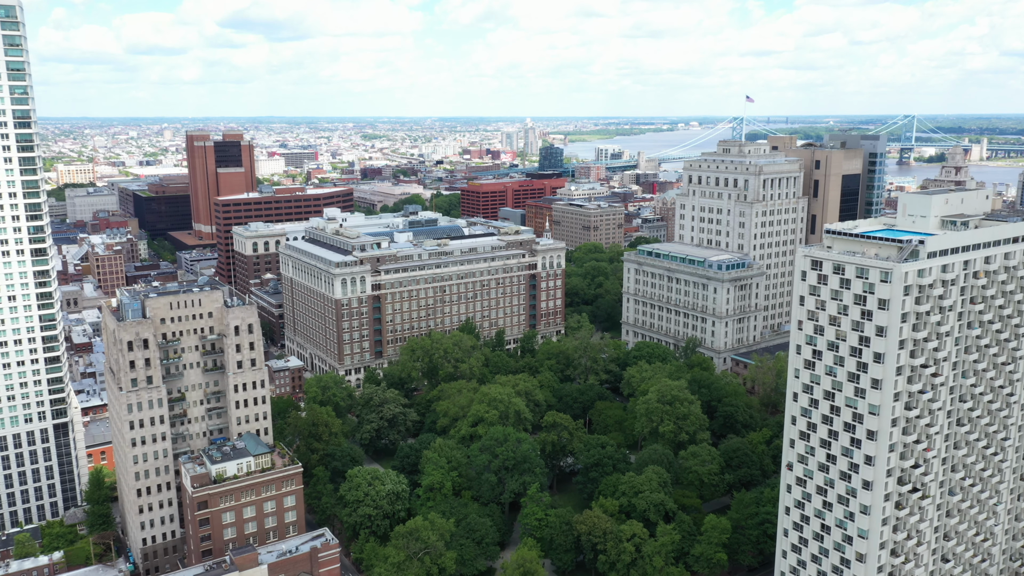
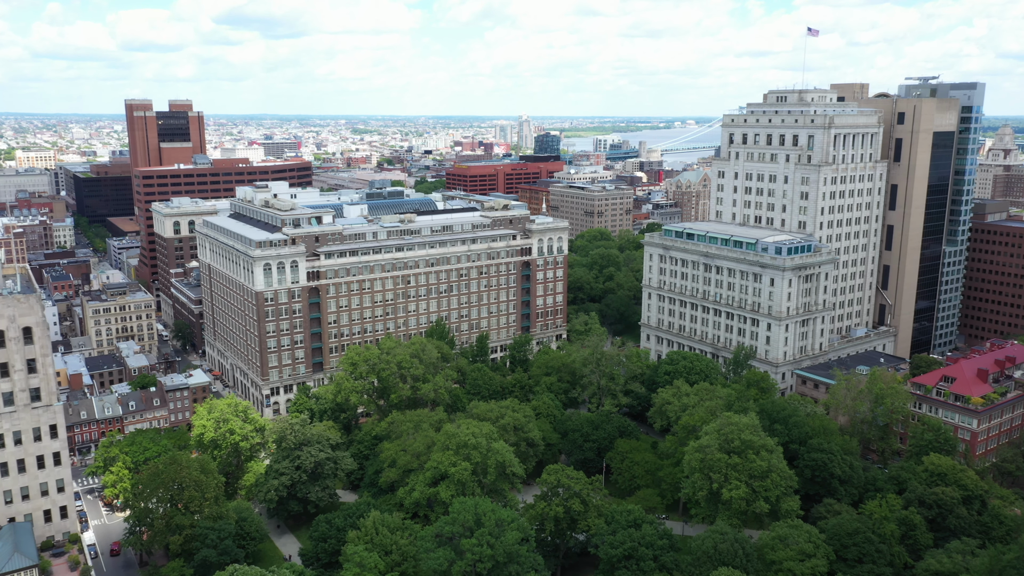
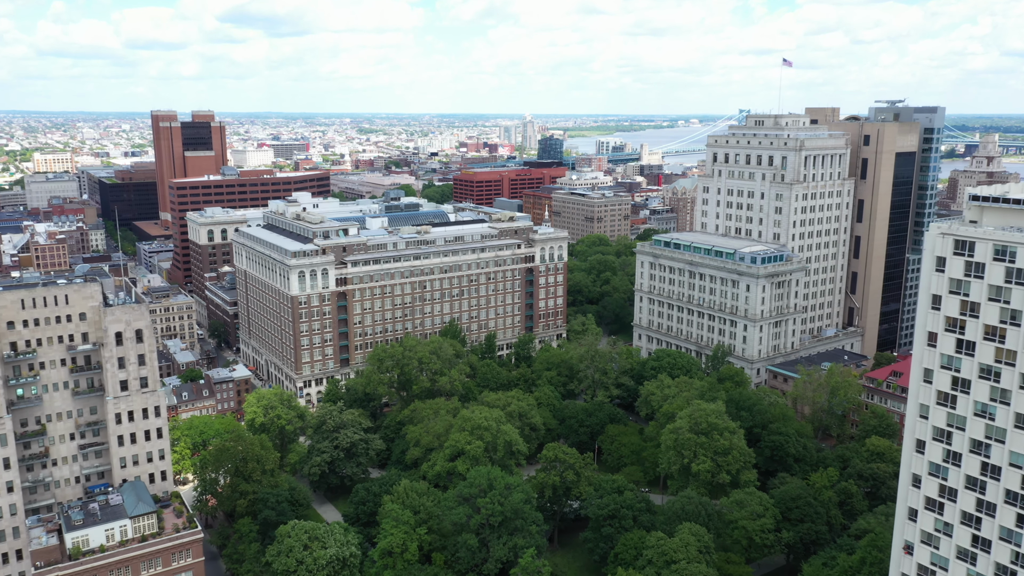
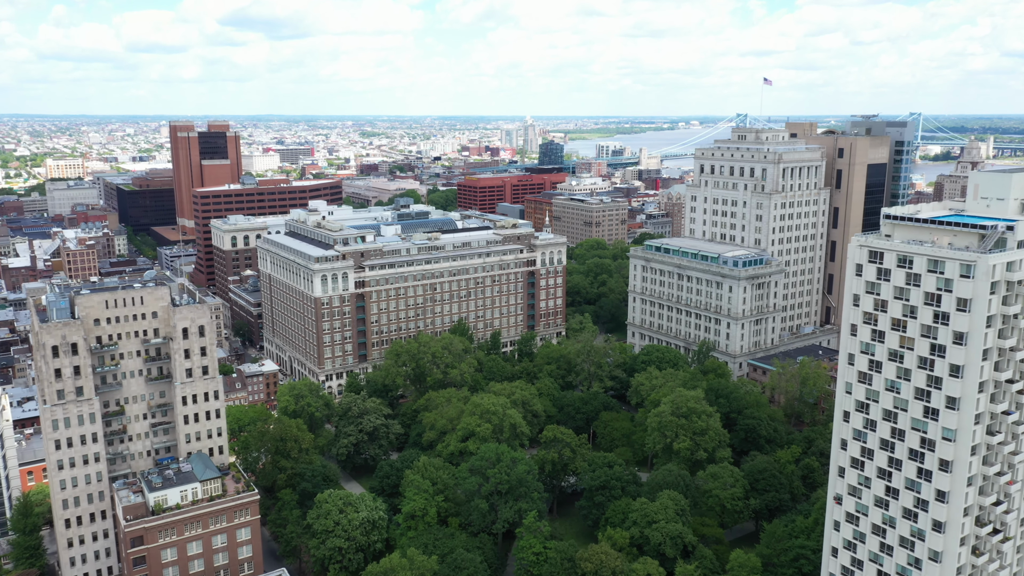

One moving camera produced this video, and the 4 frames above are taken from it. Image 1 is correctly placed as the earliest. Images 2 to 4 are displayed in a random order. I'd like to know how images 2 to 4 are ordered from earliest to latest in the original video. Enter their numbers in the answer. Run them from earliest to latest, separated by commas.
4, 3, 2
